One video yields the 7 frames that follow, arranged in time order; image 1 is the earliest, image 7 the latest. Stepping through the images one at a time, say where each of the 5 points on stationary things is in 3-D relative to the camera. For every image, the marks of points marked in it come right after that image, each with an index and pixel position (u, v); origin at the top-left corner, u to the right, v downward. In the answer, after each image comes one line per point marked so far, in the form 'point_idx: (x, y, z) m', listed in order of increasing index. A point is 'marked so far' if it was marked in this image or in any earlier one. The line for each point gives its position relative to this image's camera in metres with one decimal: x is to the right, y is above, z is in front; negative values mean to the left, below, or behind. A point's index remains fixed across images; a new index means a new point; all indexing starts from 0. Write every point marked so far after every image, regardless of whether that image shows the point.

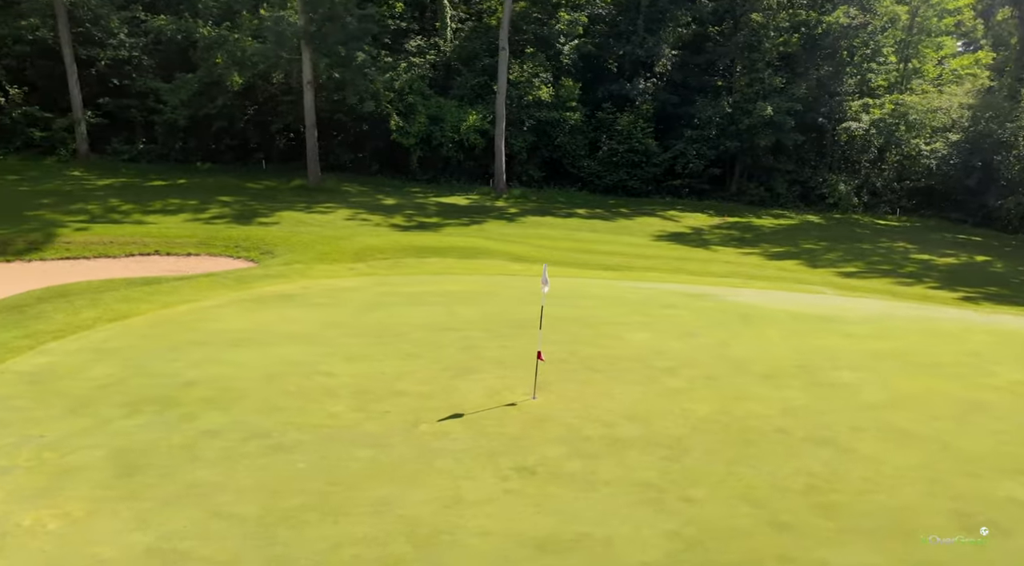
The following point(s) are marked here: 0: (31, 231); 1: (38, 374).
0: (-9.2, +1.0, +15.8) m
1: (-4.8, -0.9, +8.4) m
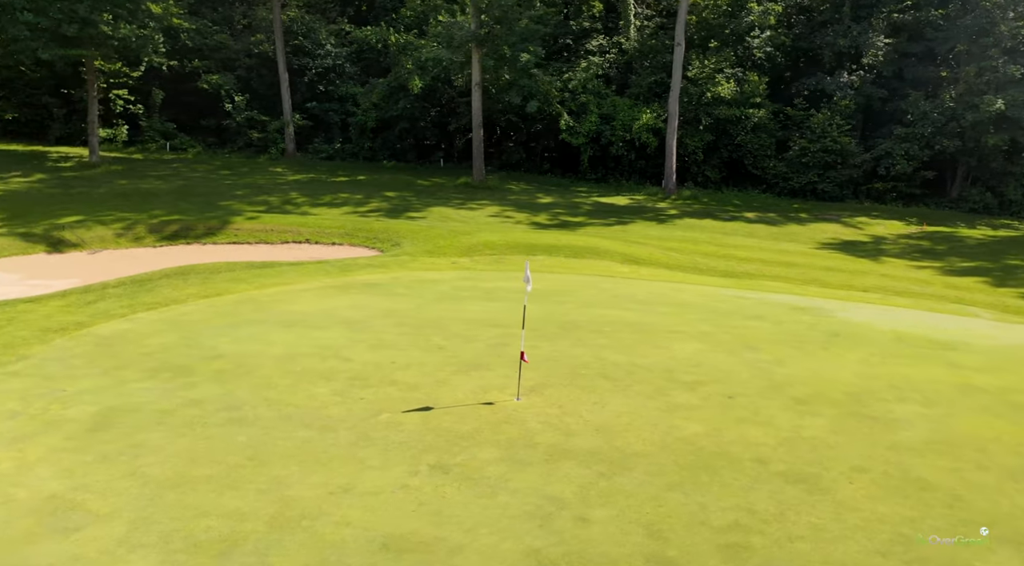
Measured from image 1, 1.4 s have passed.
0: (-6.6, +1.4, +18.1) m
1: (-4.8, -0.6, +9.7) m
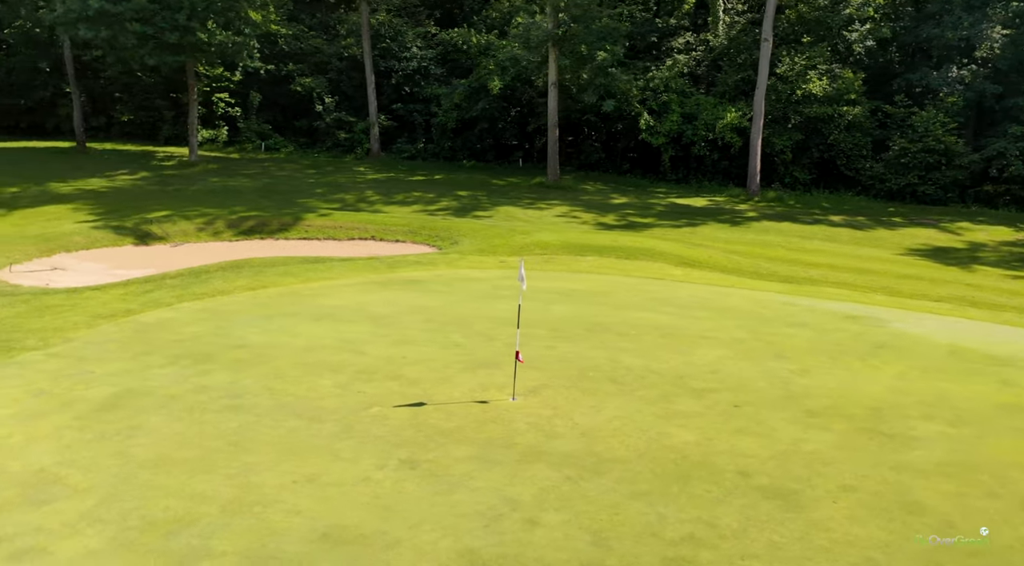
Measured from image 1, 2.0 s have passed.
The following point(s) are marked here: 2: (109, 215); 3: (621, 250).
0: (-5.2, +1.6, +18.9) m
1: (-4.6, -0.5, +10.3) m
2: (-8.8, +1.5, +18.0) m
3: (+2.1, +0.6, +15.7) m
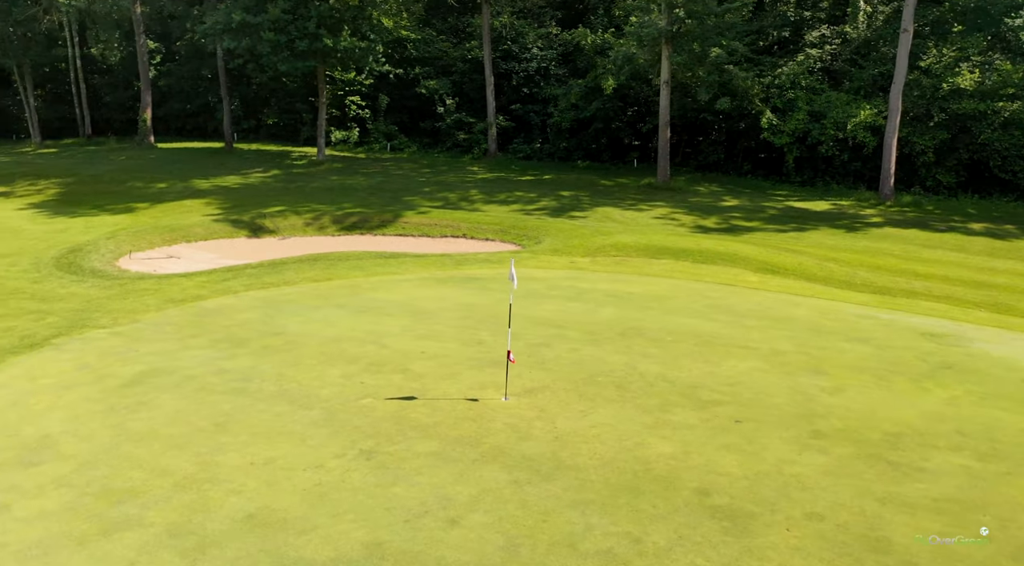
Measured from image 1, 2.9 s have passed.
0: (-2.9, +1.7, +19.7) m
1: (-4.1, -0.4, +11.2) m
2: (-6.7, +1.8, +19.5) m
3: (+3.5, +0.5, +15.1) m
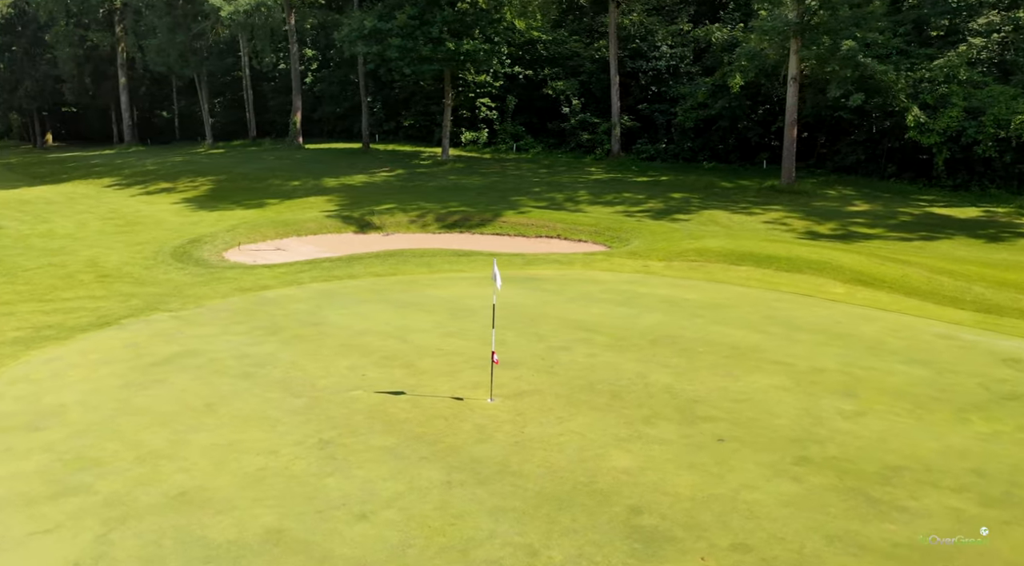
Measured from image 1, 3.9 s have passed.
0: (-0.5, +1.8, +19.9) m
1: (-3.5, -0.2, +11.9) m
2: (-4.1, +1.9, +20.6) m
3: (+4.8, +0.4, +14.0) m
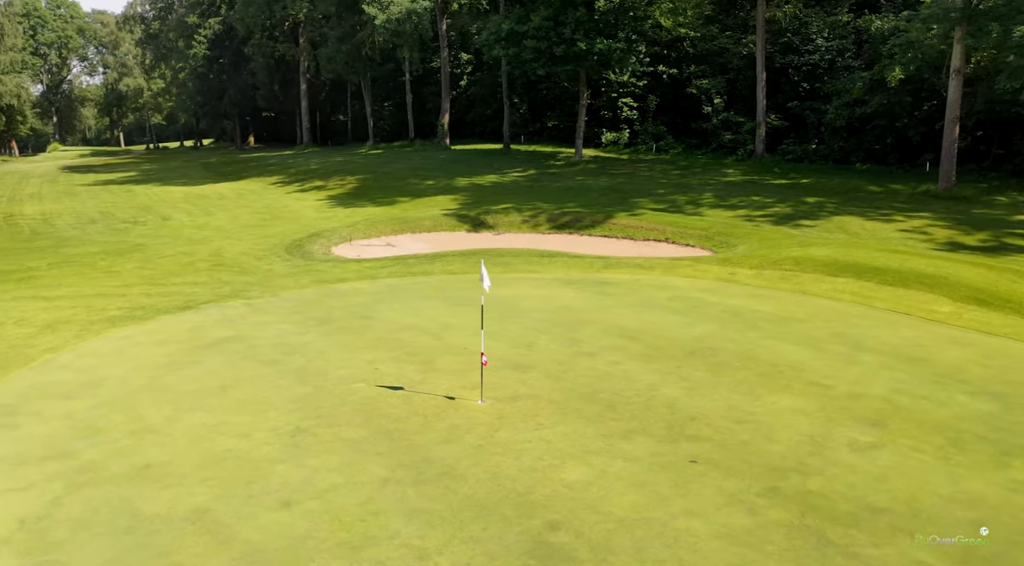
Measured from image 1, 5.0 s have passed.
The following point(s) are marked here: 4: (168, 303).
0: (+2.3, +1.7, +19.6) m
1: (-2.6, -0.1, +12.4) m
2: (-1.1, +2.0, +21.0) m
3: (+6.0, +0.1, +12.6) m
4: (-5.1, -0.3, +12.1) m
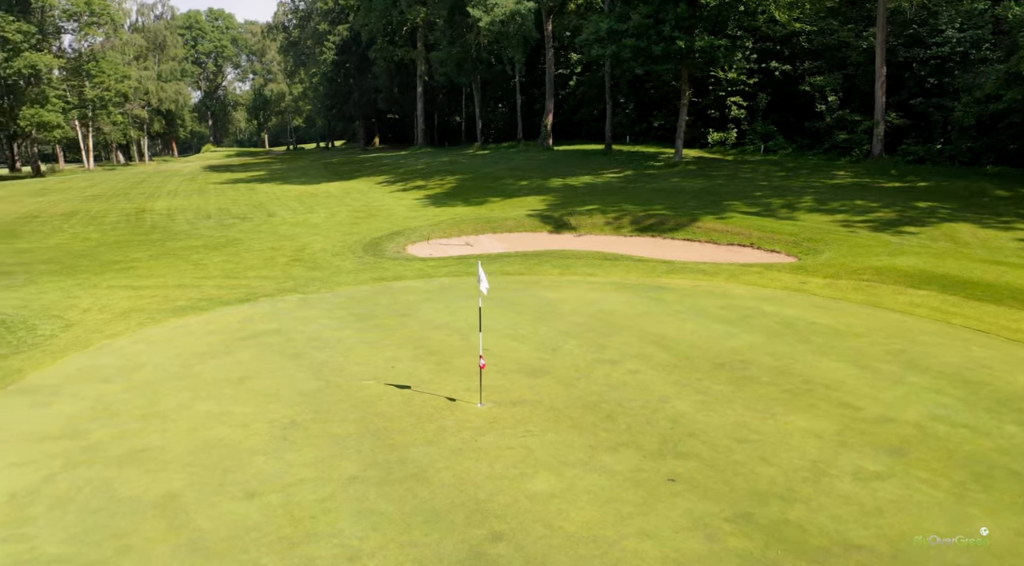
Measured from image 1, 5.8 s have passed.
0: (+4.2, +1.6, +18.8) m
1: (-1.8, -0.1, +12.6) m
2: (+1.1, +1.9, +20.8) m
3: (+6.7, -0.1, +11.4) m
4: (-4.3, -0.2, +12.7) m
